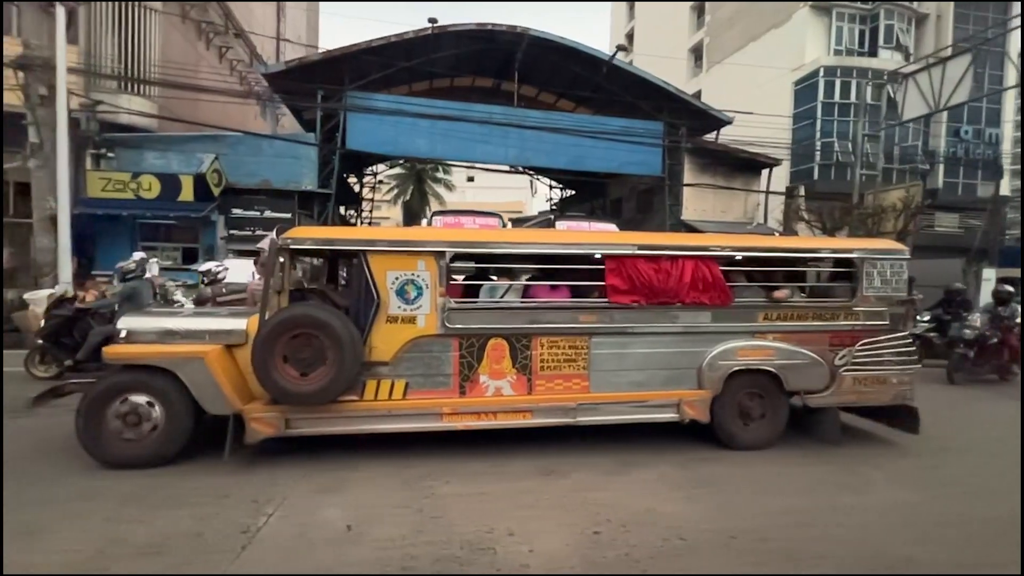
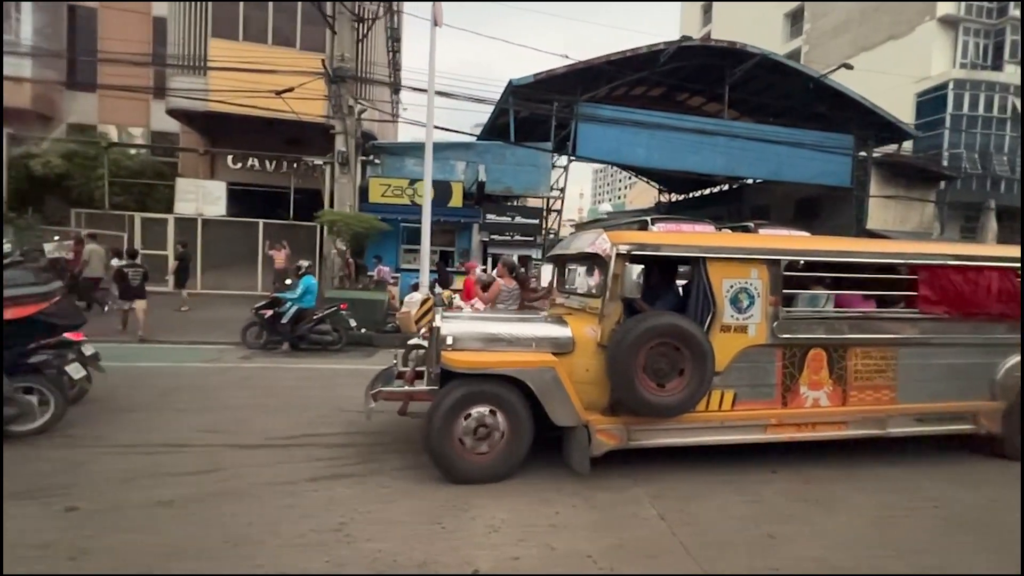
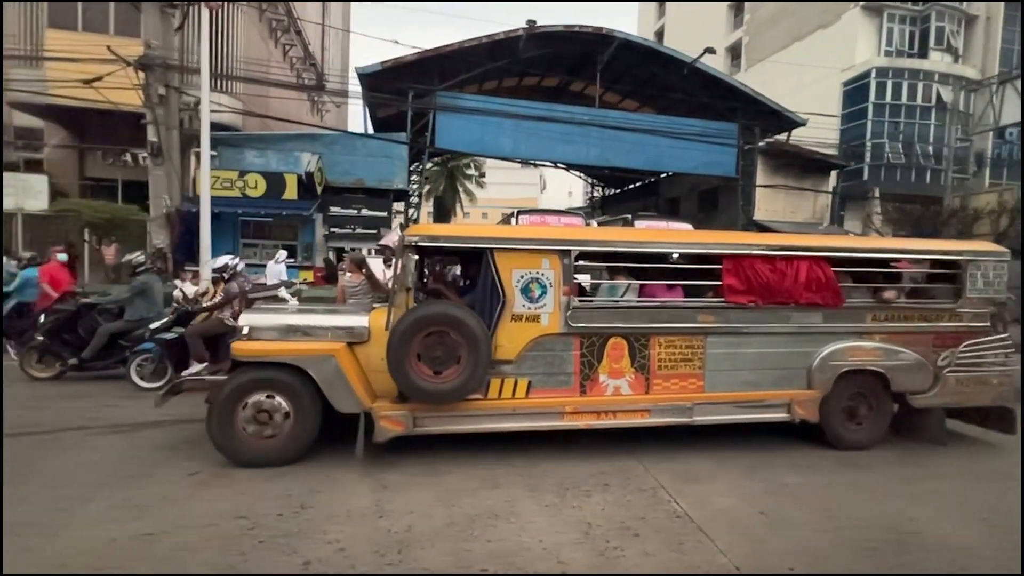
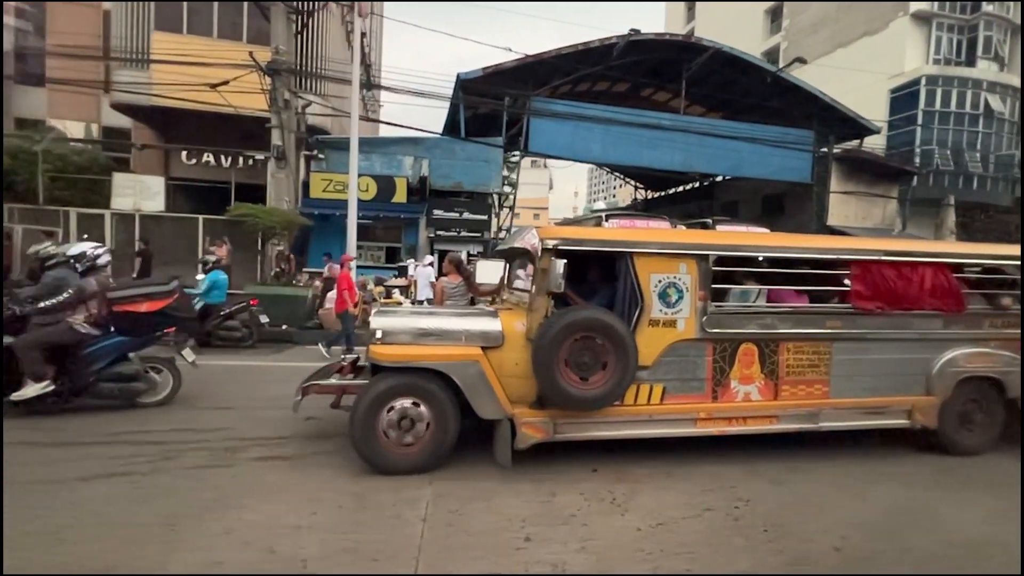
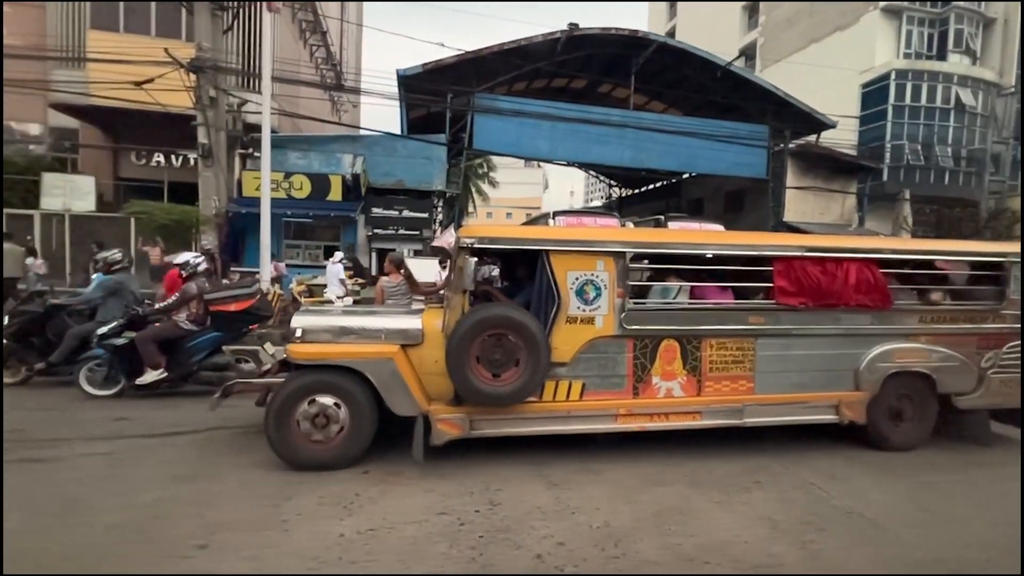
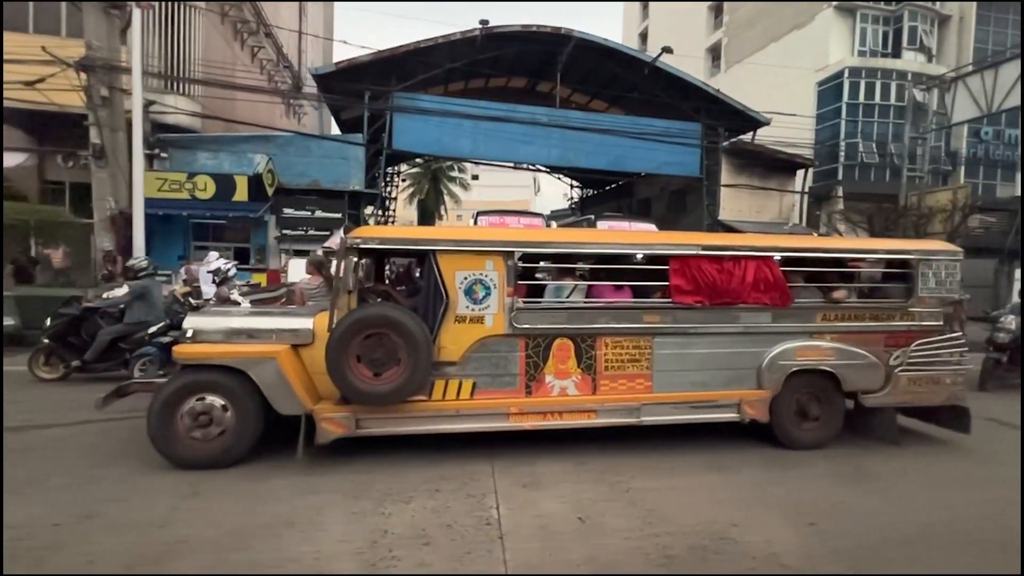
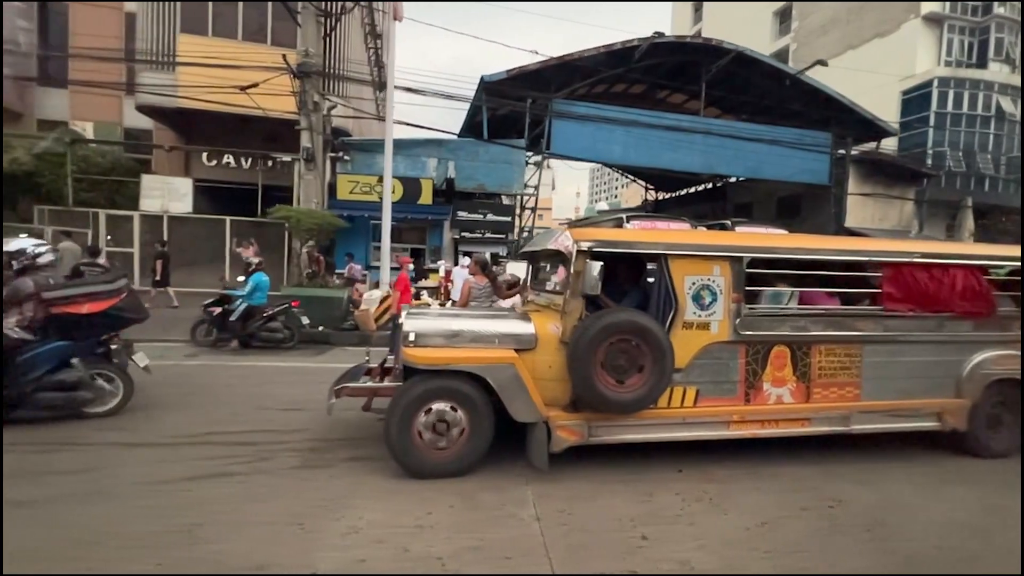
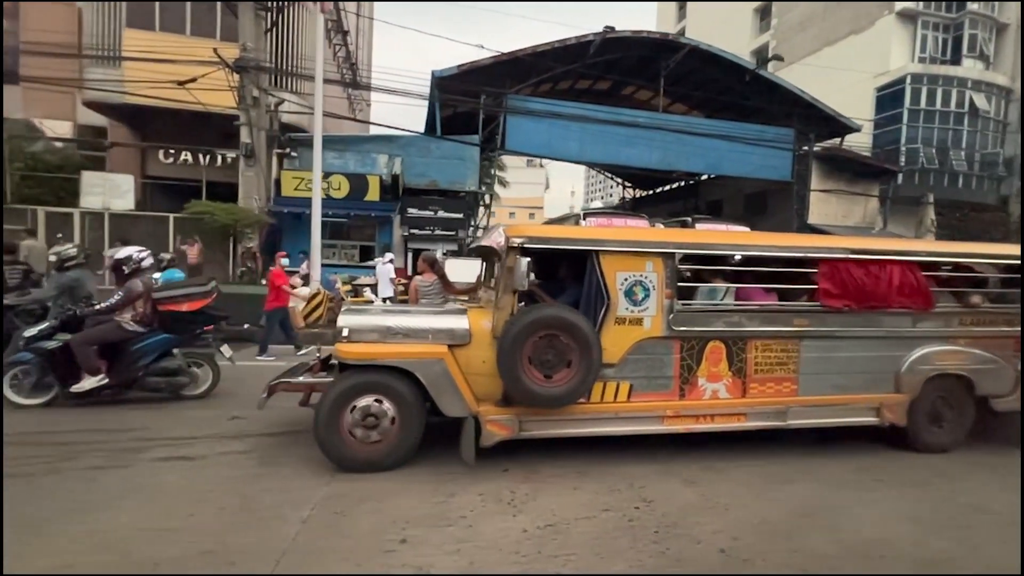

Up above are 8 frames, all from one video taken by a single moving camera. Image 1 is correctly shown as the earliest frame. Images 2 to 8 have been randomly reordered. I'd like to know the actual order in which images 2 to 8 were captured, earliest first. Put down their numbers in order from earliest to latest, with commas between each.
6, 3, 5, 8, 4, 7, 2
